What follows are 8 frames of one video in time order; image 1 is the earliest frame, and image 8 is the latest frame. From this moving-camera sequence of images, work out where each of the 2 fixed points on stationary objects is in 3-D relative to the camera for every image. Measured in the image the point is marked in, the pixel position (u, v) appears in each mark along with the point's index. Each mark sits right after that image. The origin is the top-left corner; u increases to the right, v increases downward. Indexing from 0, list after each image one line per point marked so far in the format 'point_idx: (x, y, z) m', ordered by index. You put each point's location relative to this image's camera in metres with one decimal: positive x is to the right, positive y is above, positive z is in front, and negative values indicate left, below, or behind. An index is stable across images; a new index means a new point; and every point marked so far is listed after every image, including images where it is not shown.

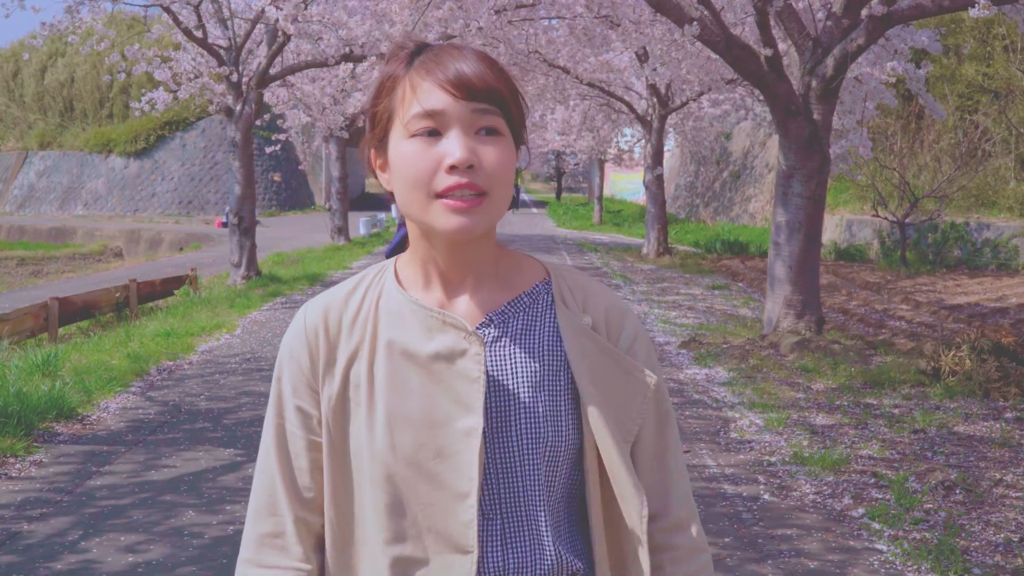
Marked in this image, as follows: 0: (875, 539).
0: (+1.6, -1.1, +4.6) m
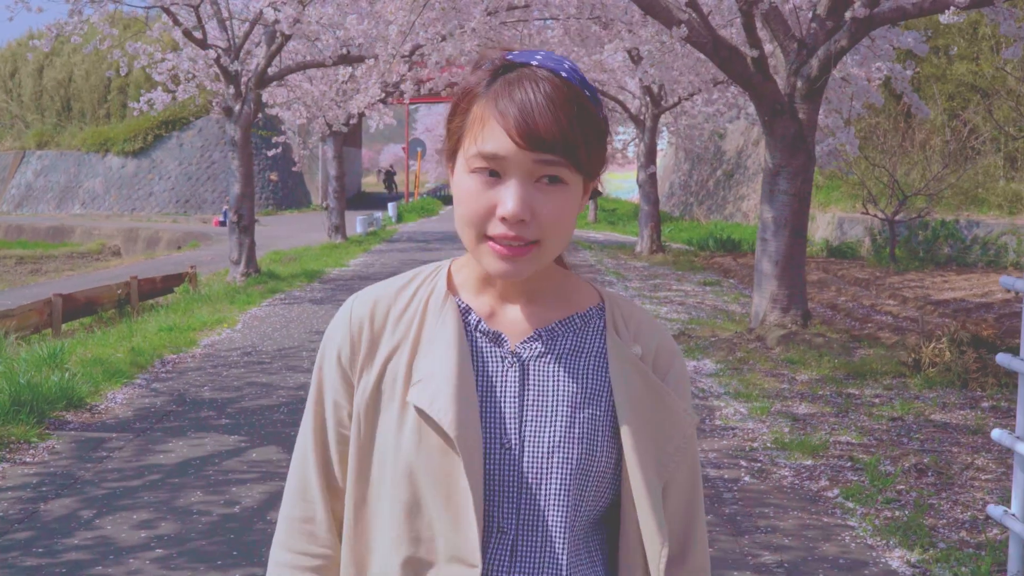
0: (+1.6, -1.1, +4.9) m
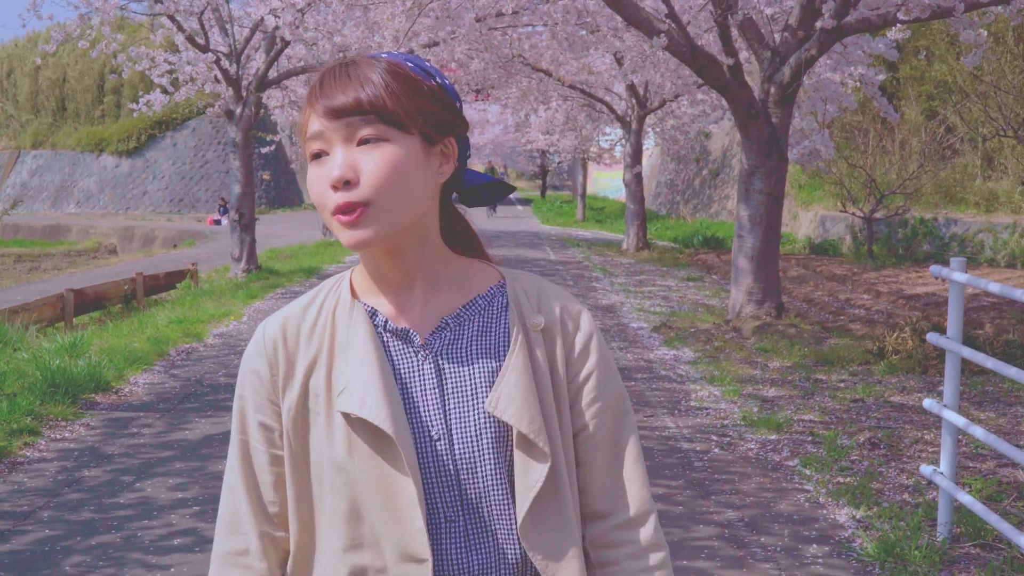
0: (+1.5, -1.0, +5.4) m
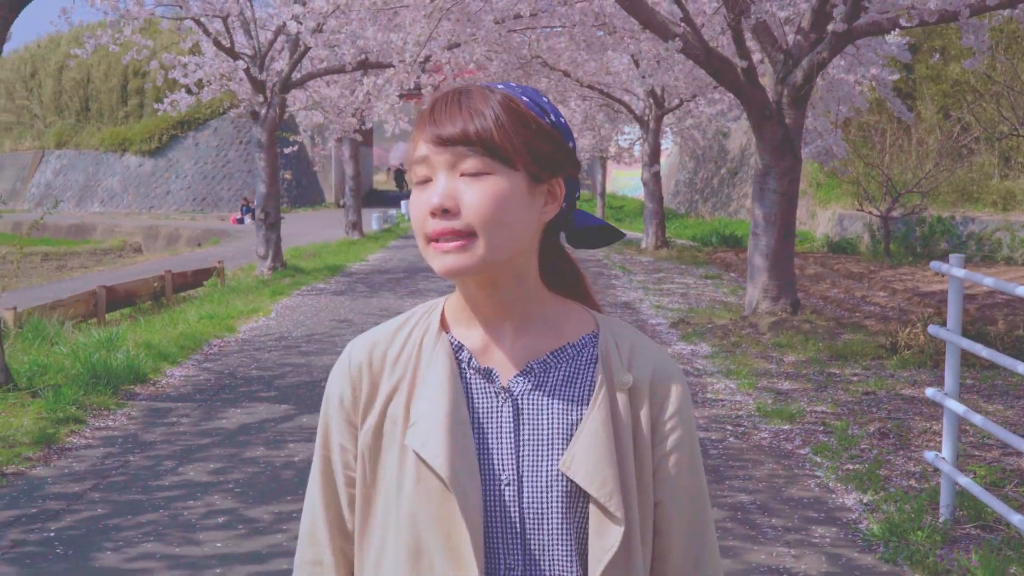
0: (+1.7, -1.0, +5.7) m
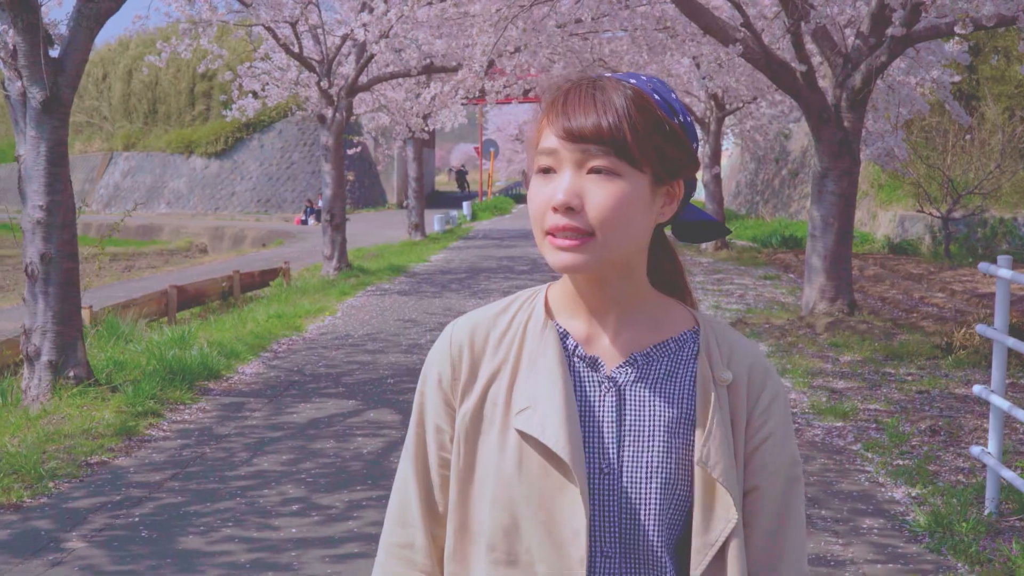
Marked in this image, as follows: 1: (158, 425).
0: (+2.0, -1.0, +5.9) m
1: (-2.4, -0.9, +7.0) m
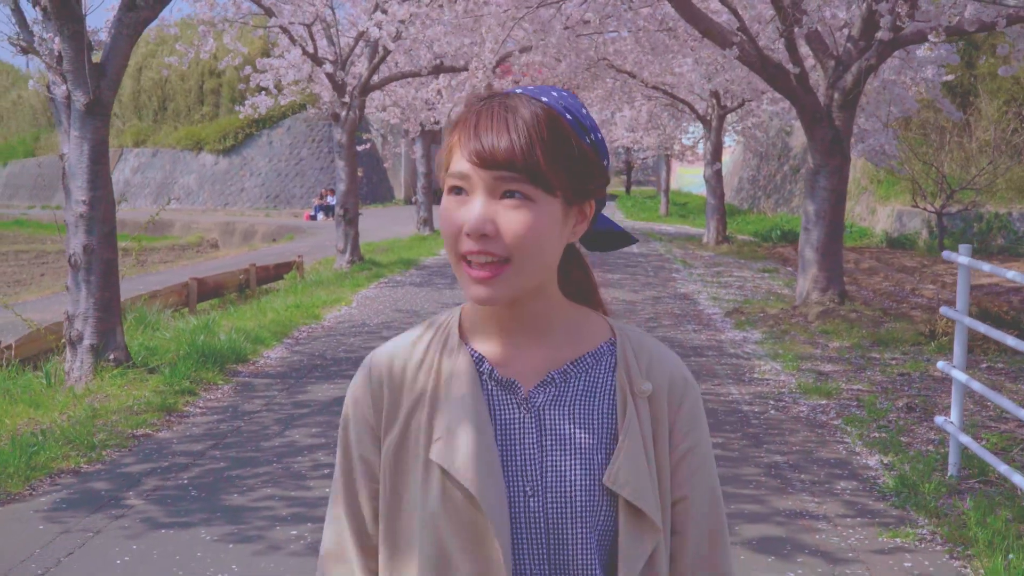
0: (+2.1, -0.9, +6.4) m
1: (-2.3, -0.8, +7.5) m
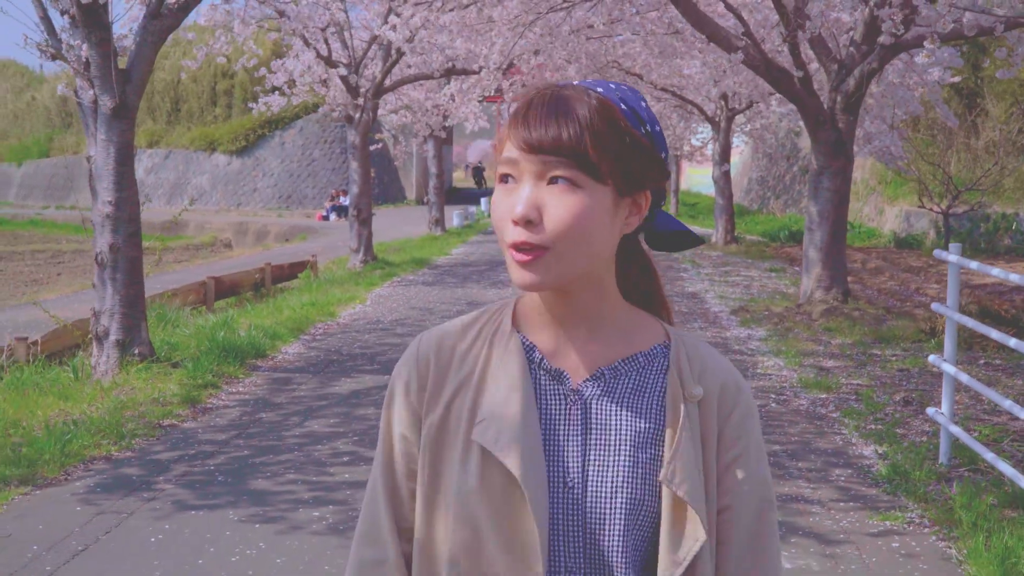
0: (+2.1, -0.9, +6.7) m
1: (-2.2, -0.8, +7.8) m
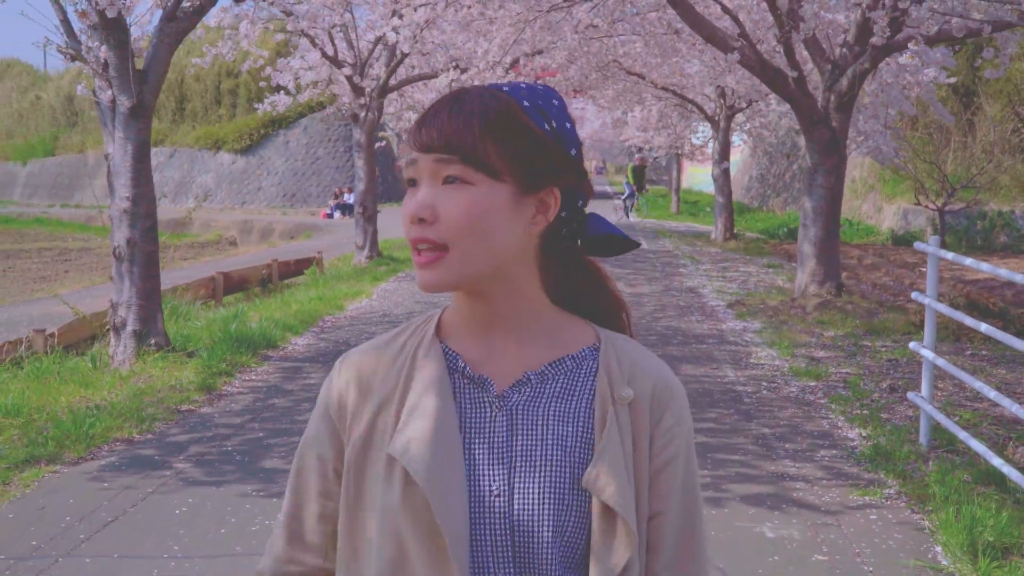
0: (+2.2, -0.8, +7.0) m
1: (-2.2, -0.8, +8.2) m
